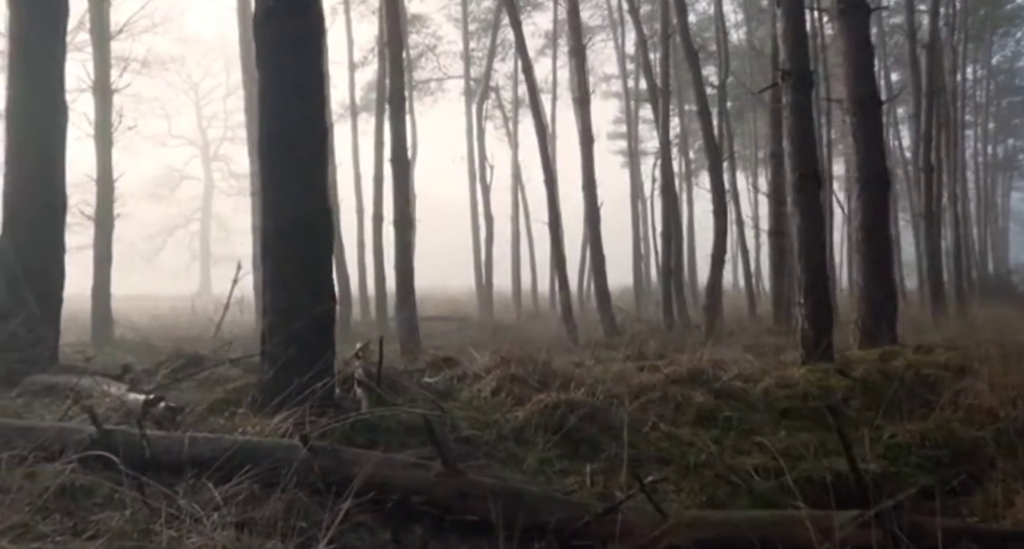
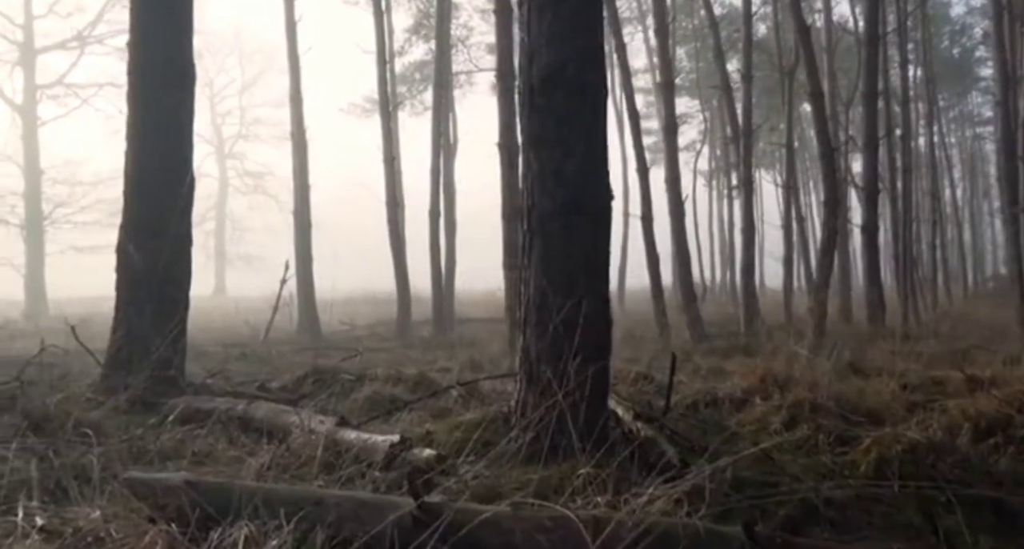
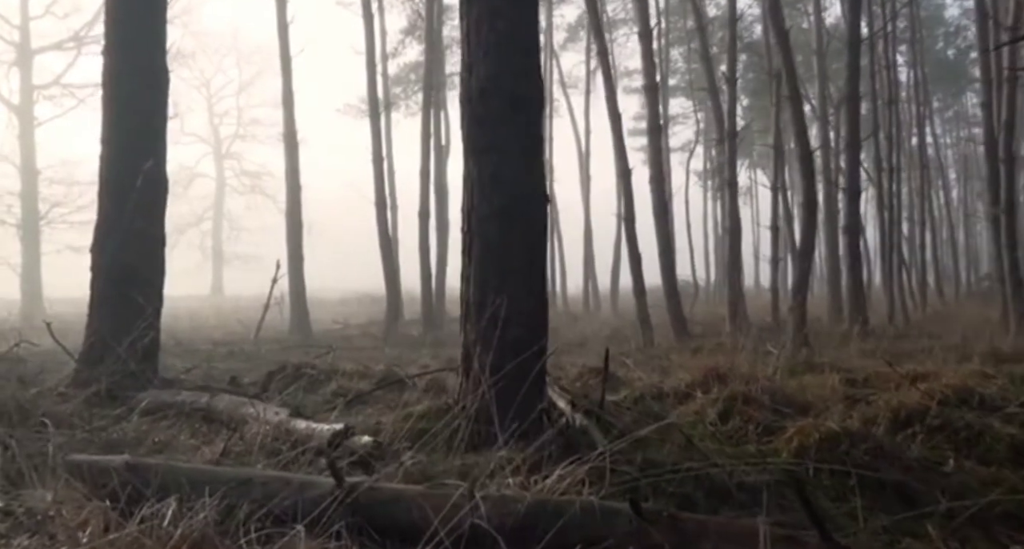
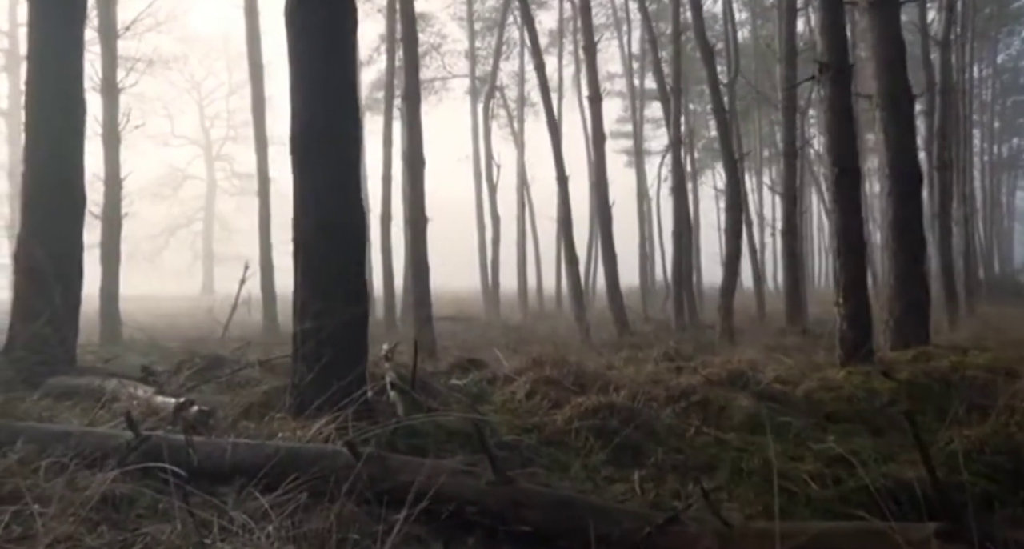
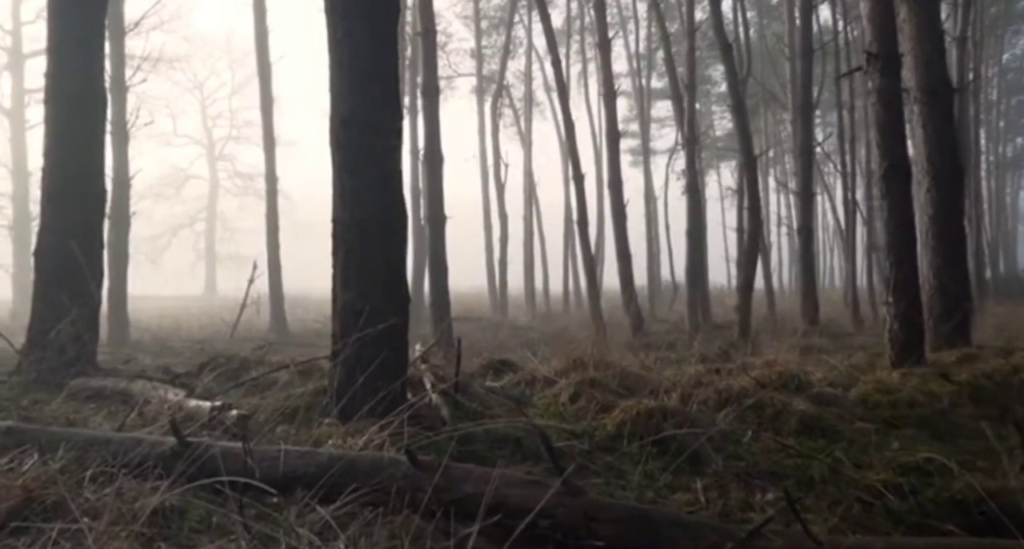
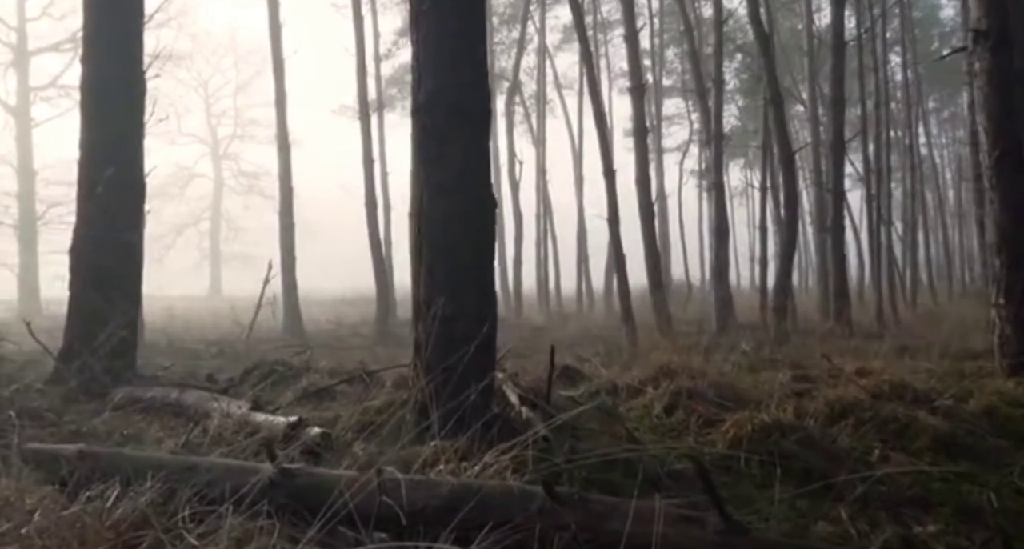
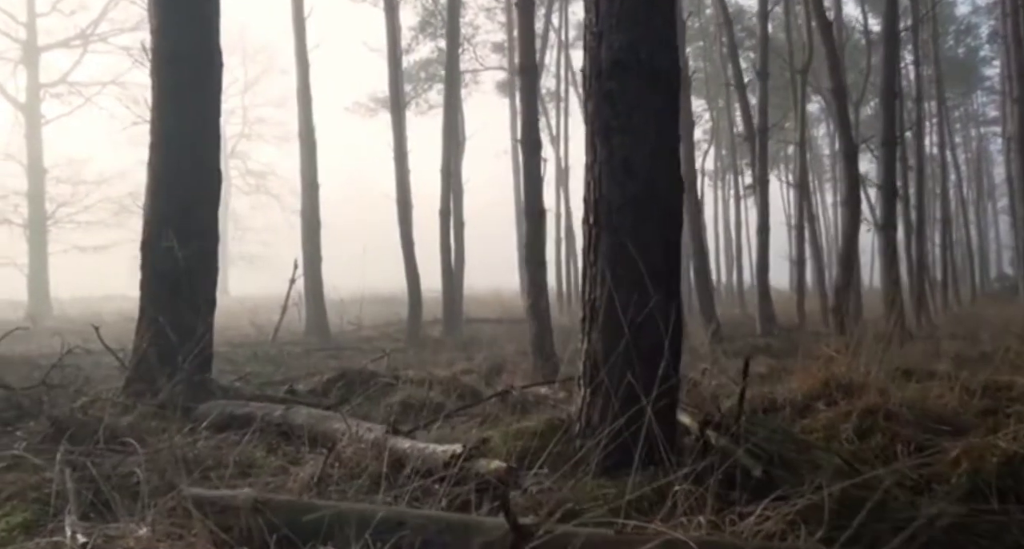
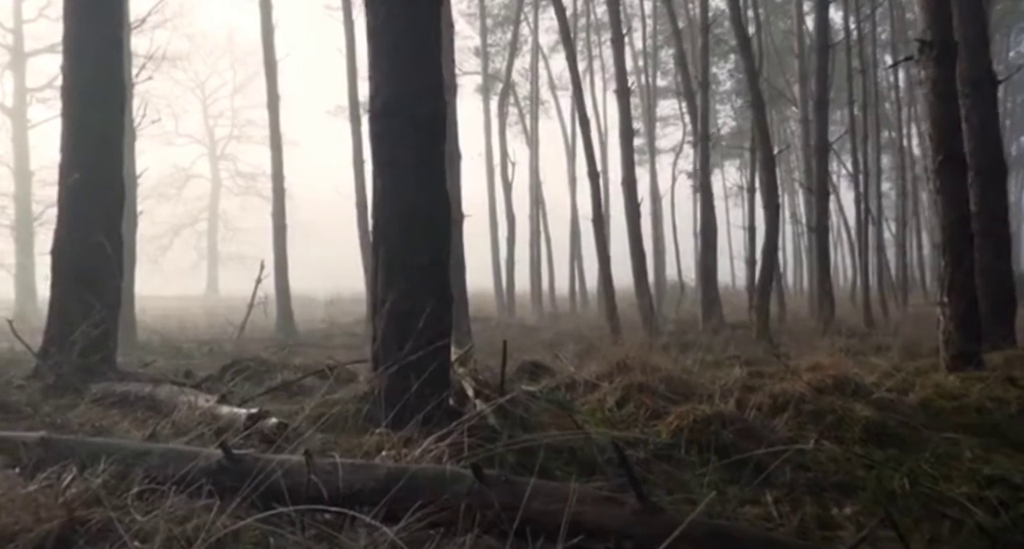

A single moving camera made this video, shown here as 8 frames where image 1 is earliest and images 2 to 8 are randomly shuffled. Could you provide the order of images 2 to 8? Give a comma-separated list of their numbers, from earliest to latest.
4, 5, 8, 6, 3, 2, 7
